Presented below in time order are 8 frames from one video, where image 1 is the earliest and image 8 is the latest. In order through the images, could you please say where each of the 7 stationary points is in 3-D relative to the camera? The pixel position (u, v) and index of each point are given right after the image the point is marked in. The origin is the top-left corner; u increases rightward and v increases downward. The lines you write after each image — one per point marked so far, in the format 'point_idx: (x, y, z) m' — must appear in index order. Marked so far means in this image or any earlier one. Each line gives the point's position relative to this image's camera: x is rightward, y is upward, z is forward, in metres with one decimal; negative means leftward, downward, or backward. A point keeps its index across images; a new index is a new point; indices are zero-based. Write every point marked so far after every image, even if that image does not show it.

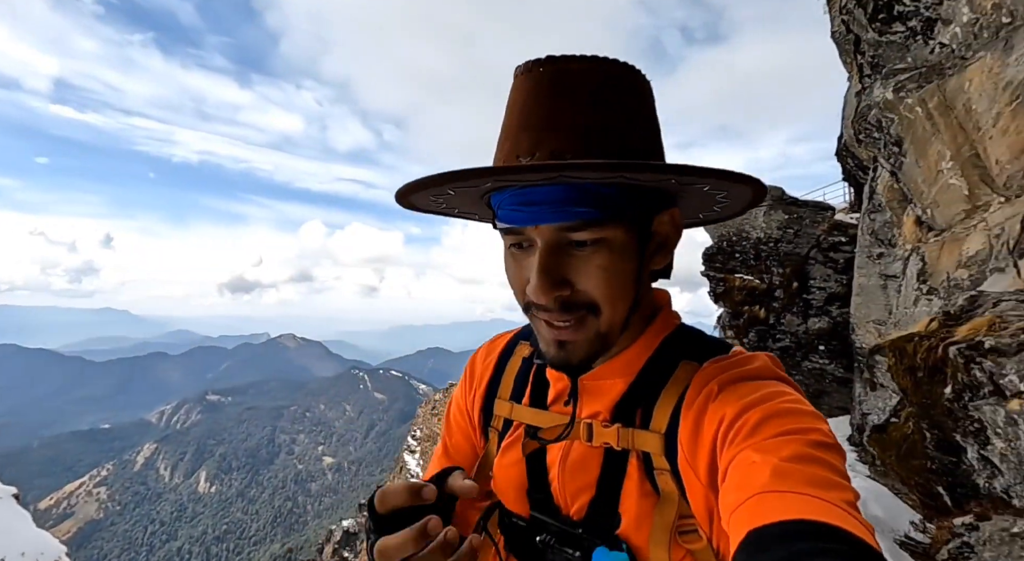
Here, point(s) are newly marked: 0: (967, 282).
0: (+4.9, -0.1, +5.6) m
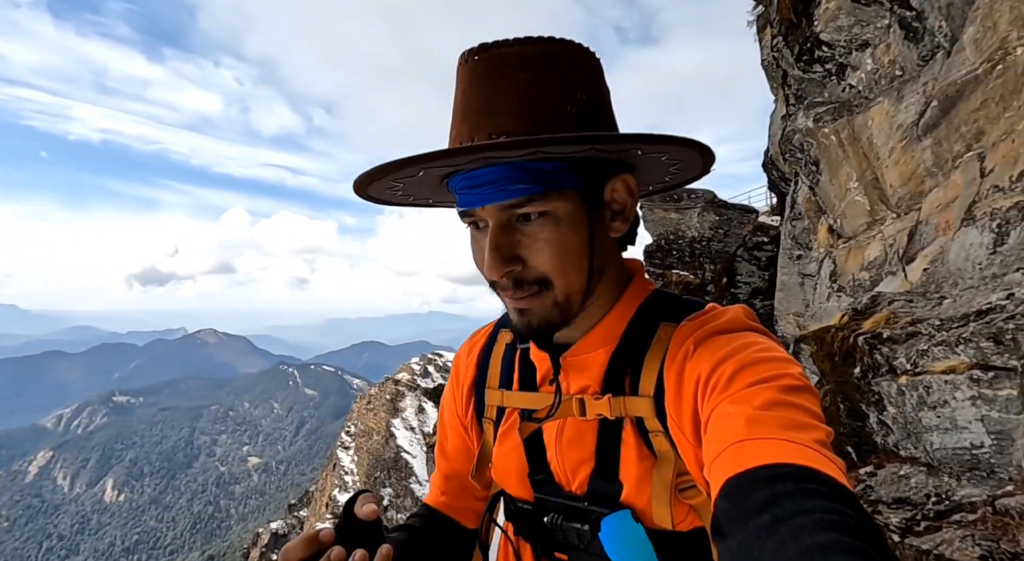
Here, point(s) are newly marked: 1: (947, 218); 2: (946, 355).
0: (+4.6, -0.1, +6.7) m
1: (+3.9, +0.5, +4.8) m
2: (+3.4, -0.6, +4.1) m
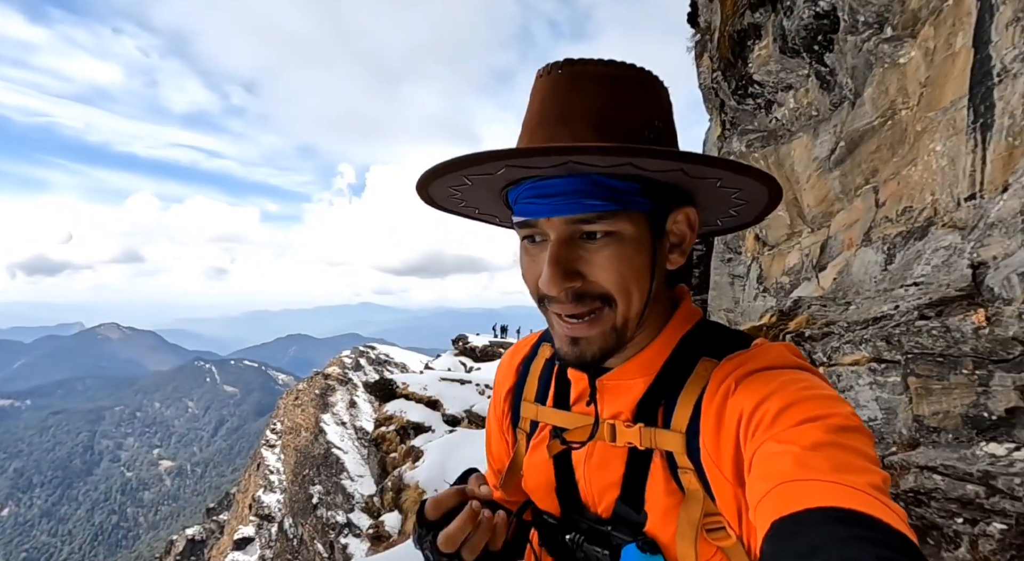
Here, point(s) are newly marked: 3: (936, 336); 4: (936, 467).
0: (+4.1, -0.1, +7.9) m
1: (+3.7, +0.5, +5.8) m
2: (+3.3, -0.7, +5.1) m
3: (+3.3, -0.4, +4.2) m
4: (+3.3, -1.4, +4.2) m
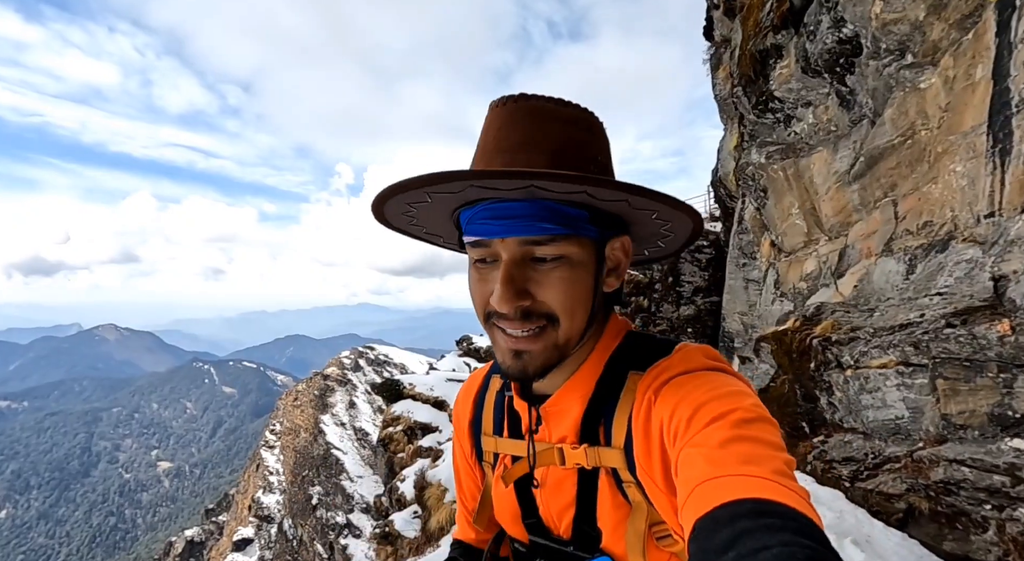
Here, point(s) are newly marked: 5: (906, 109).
0: (+4.5, -0.2, +8.2) m
1: (+4.1, +0.4, +6.2) m
2: (+3.7, -0.7, +5.5) m
3: (+3.7, -0.5, +4.5) m
4: (+3.7, -1.5, +4.5) m
5: (+3.7, +1.6, +5.1) m
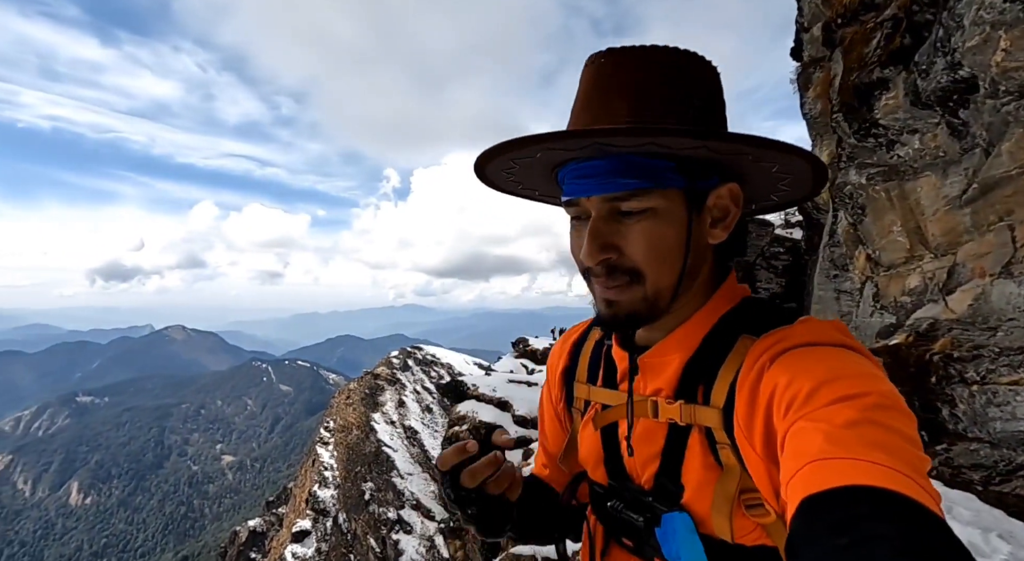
0: (+6.3, -0.4, +8.5) m
1: (+5.7, +0.2, +6.5) m
2: (+5.2, -0.9, +5.9) m
3: (+5.2, -0.7, +4.9) m
4: (+5.2, -1.7, +4.9) m
5: (+5.2, +1.4, +5.5) m
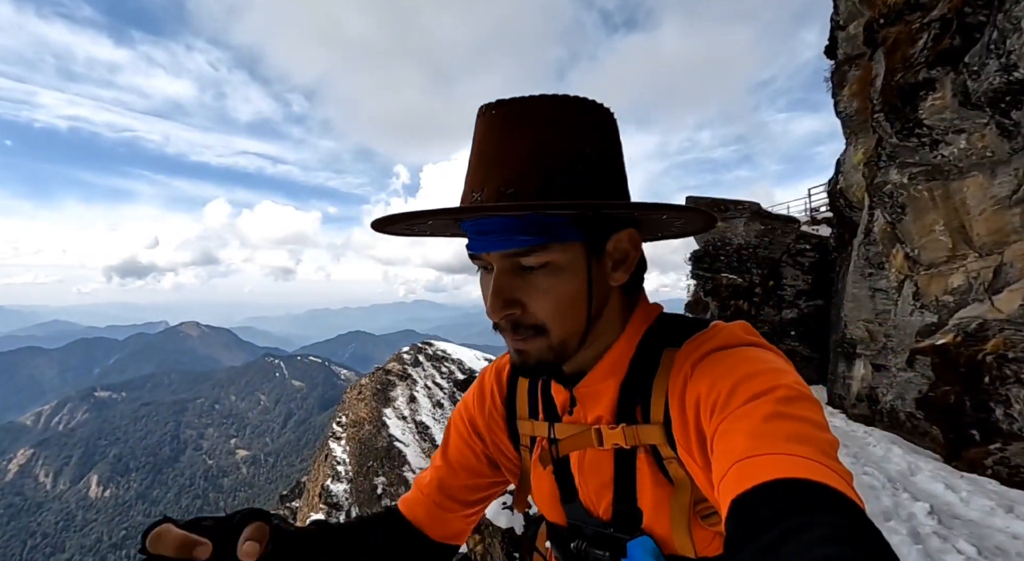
0: (+6.9, -0.3, +8.6) m
1: (+6.3, +0.2, +6.5) m
2: (+5.8, -0.9, +5.9) m
3: (+5.7, -0.7, +4.9) m
4: (+5.8, -1.7, +4.9) m
5: (+5.8, +1.4, +5.5) m
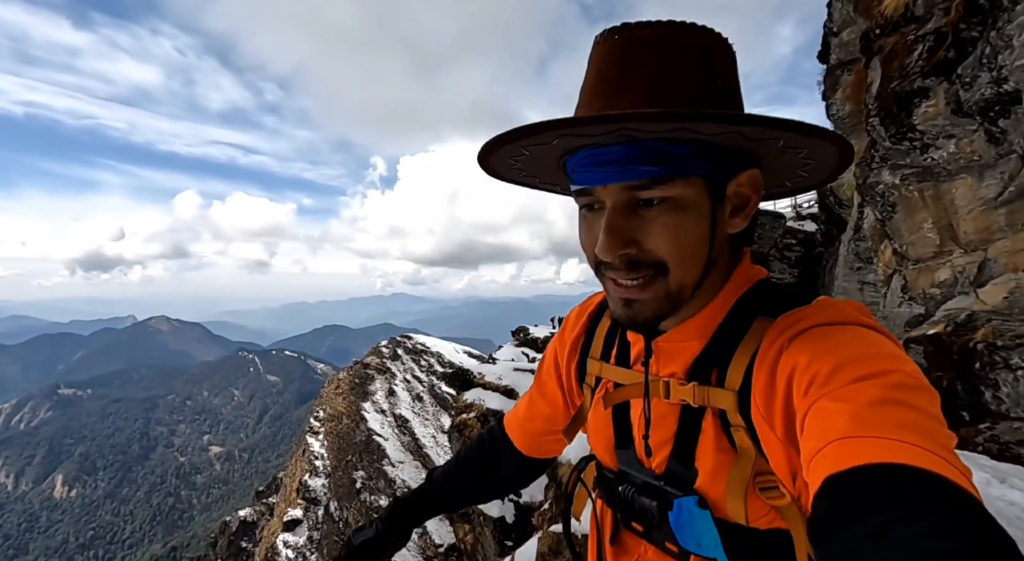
0: (+7.1, -0.2, +9.2) m
1: (+6.6, +0.3, +7.1) m
2: (+6.1, -0.9, +6.5) m
3: (+6.1, -0.7, +5.5) m
4: (+6.2, -1.7, +5.5) m
5: (+6.1, +1.5, +6.1) m
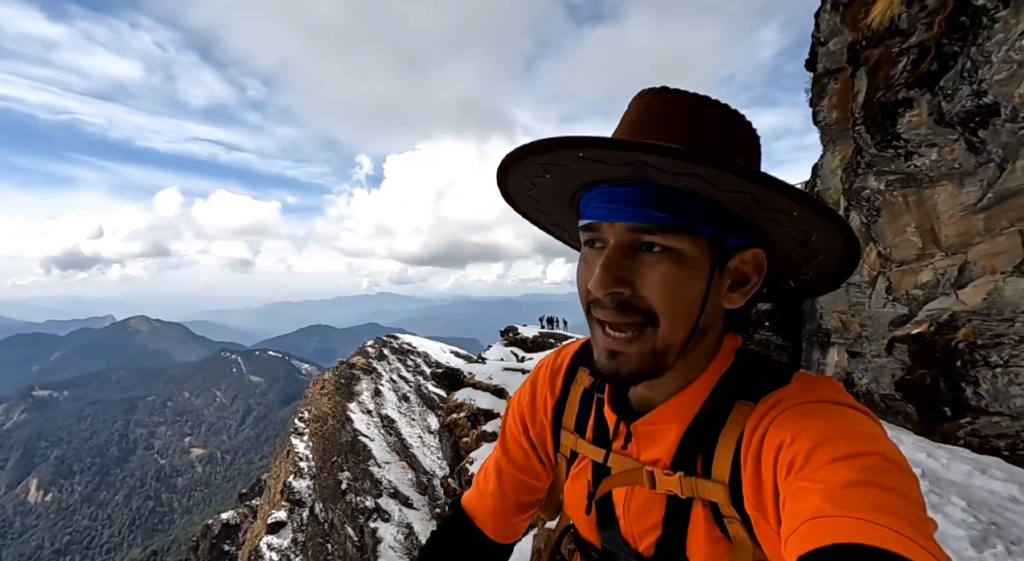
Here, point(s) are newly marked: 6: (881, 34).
0: (+7.1, -0.3, +9.6) m
1: (+6.6, +0.2, +7.5) m
2: (+6.2, -0.9, +6.8) m
3: (+6.2, -0.7, +5.9) m
4: (+6.2, -1.7, +5.9) m
5: (+6.2, +1.4, +6.4) m
6: (+7.4, +5.0, +10.9) m
